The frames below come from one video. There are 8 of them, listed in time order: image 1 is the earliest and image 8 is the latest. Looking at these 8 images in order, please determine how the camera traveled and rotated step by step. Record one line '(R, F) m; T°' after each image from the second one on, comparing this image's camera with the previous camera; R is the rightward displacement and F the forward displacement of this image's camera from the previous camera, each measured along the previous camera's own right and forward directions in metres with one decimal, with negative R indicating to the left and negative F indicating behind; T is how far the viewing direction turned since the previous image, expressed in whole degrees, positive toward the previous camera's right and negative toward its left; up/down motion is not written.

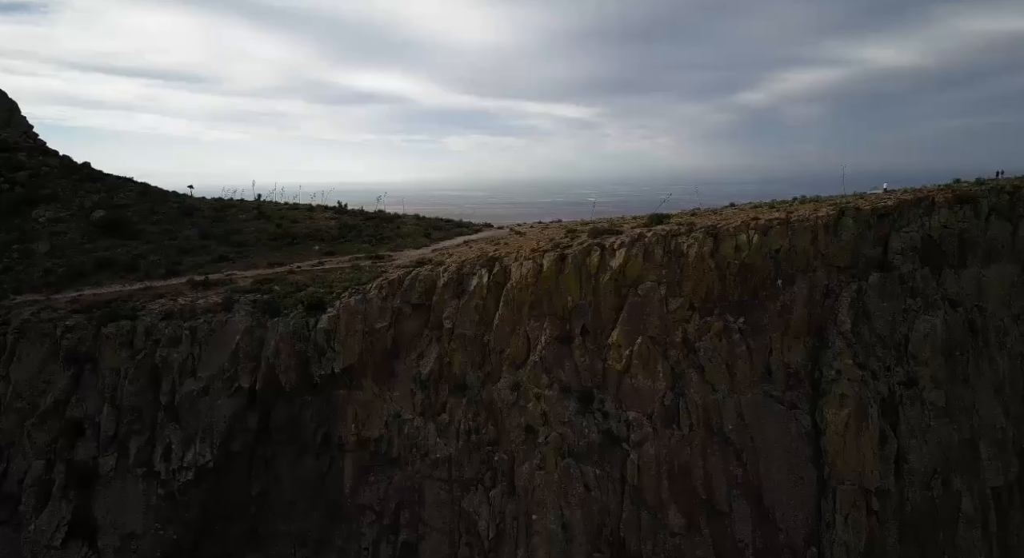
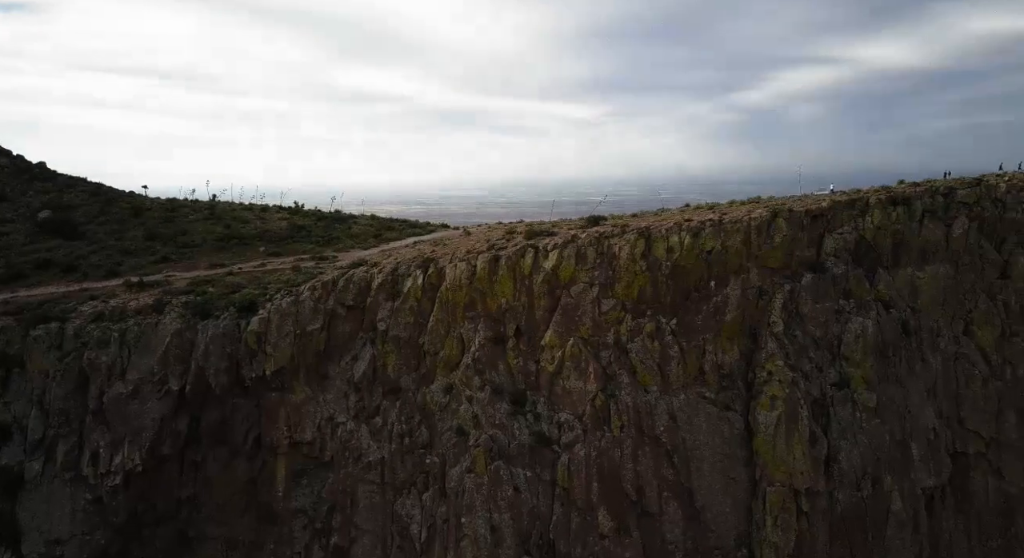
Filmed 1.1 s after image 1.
(+1.6, +0.1) m; +1°
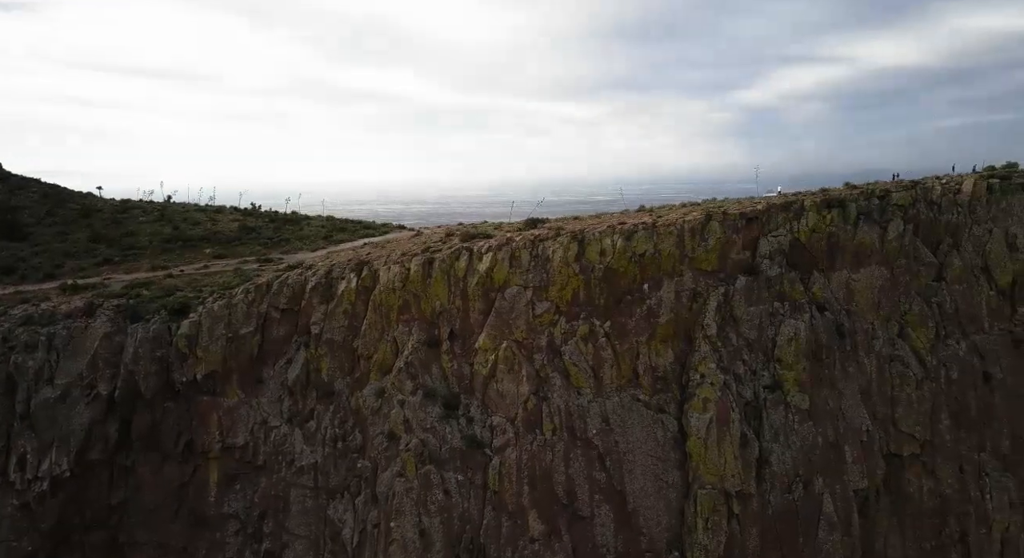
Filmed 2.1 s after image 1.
(+1.6, +0.1) m; +1°
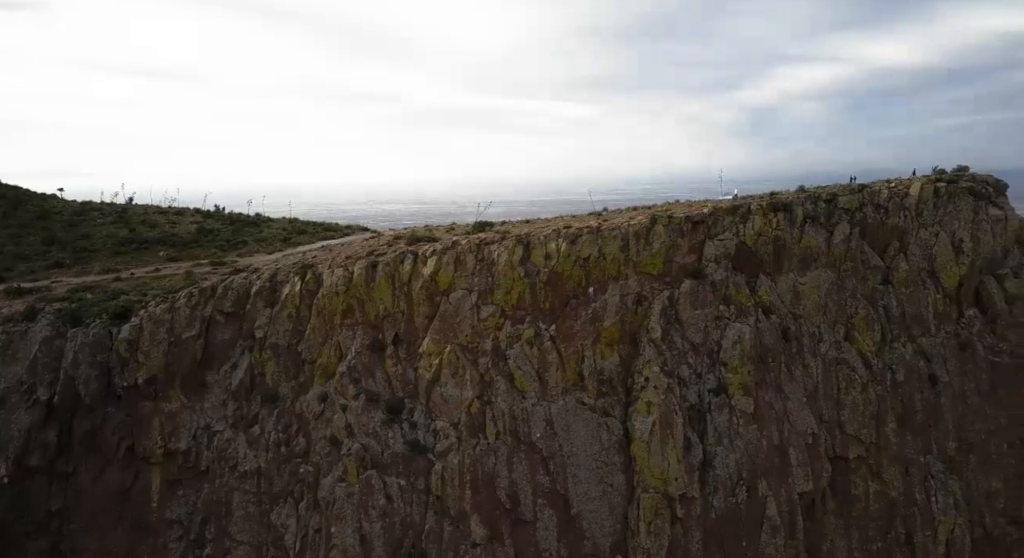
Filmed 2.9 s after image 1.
(+1.3, 0.0) m; +1°
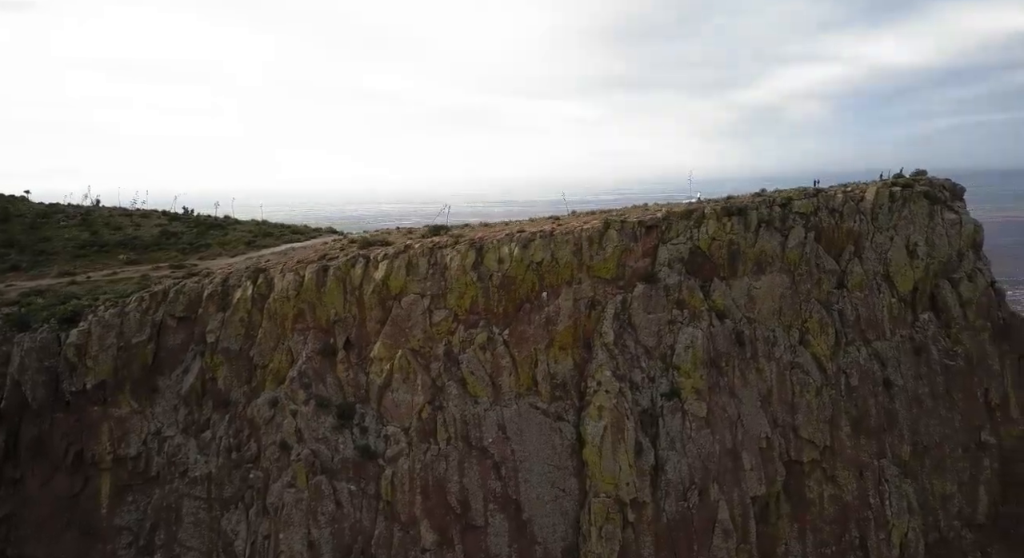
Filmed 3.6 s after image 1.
(+1.2, 0.0) m; 0°
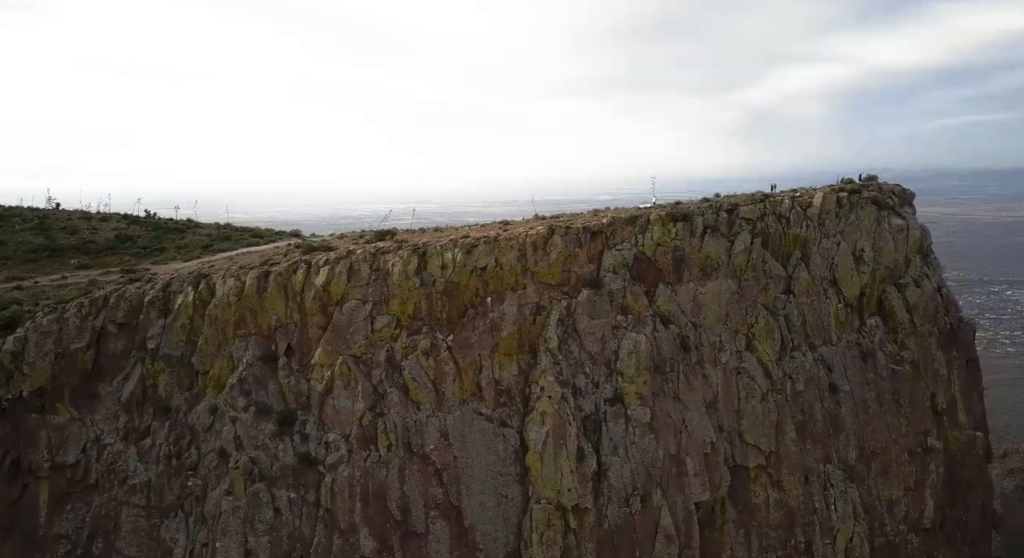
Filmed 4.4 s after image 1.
(+1.4, 0.0) m; +1°
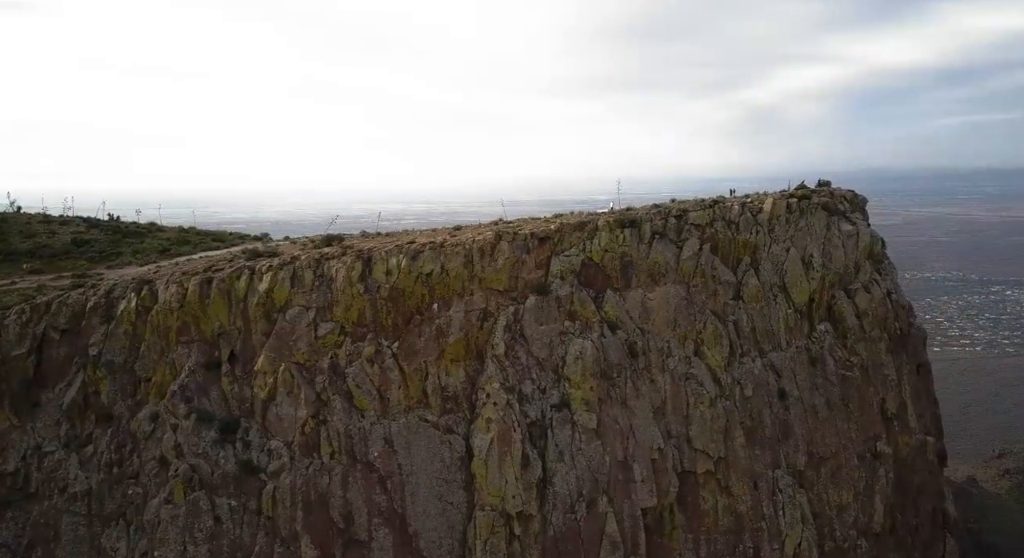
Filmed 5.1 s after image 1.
(+1.3, 0.0) m; +1°
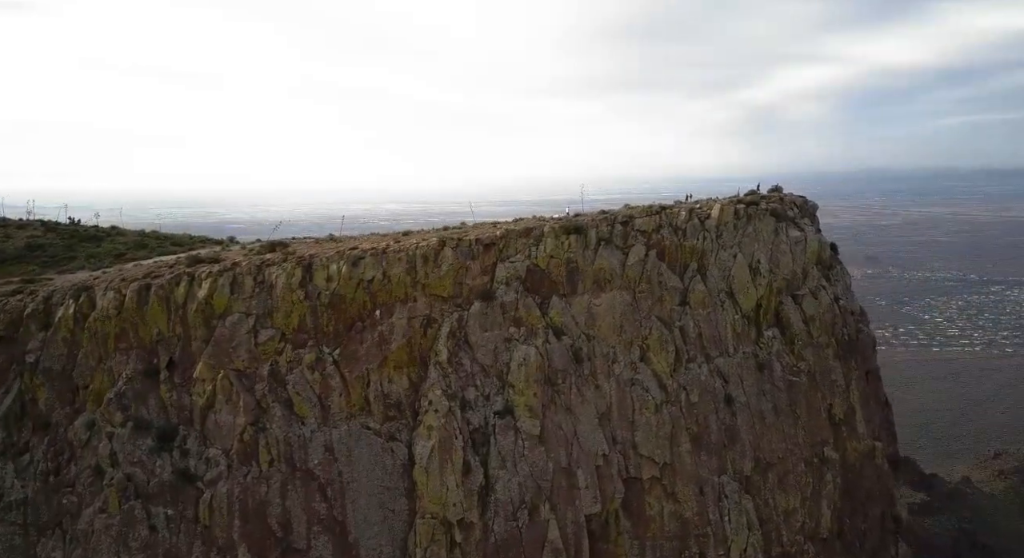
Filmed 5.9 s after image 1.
(+1.4, 0.0) m; +1°
